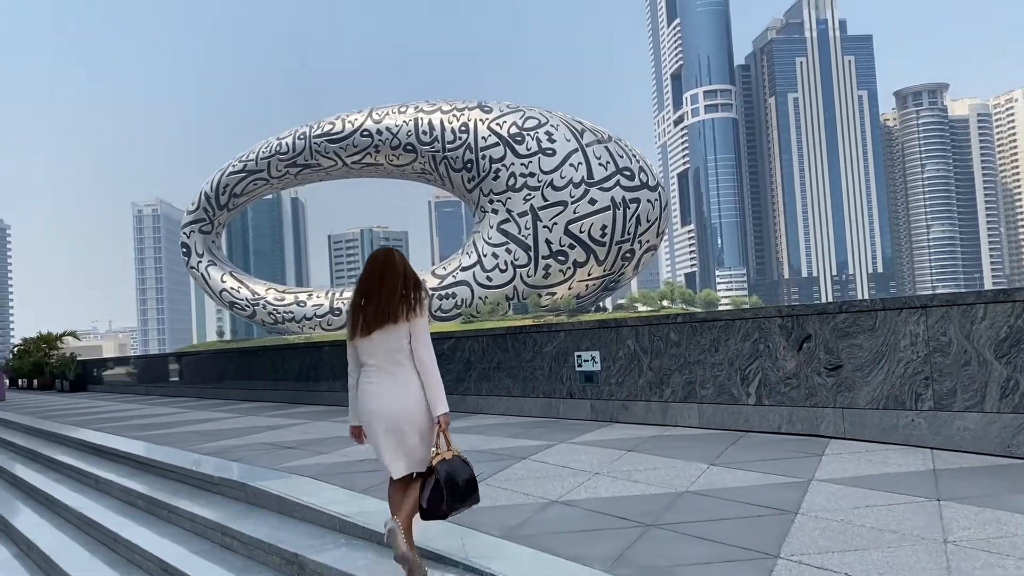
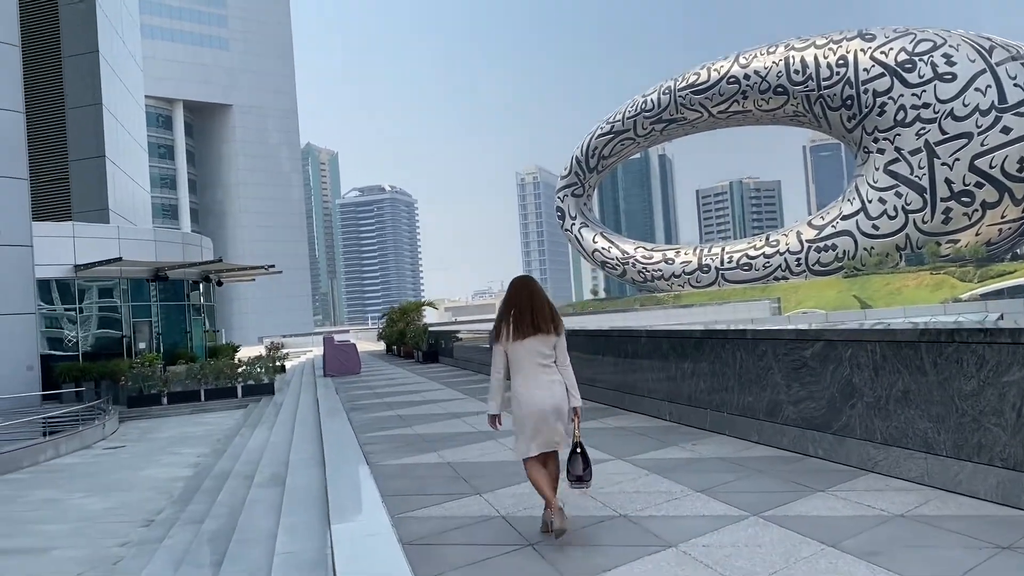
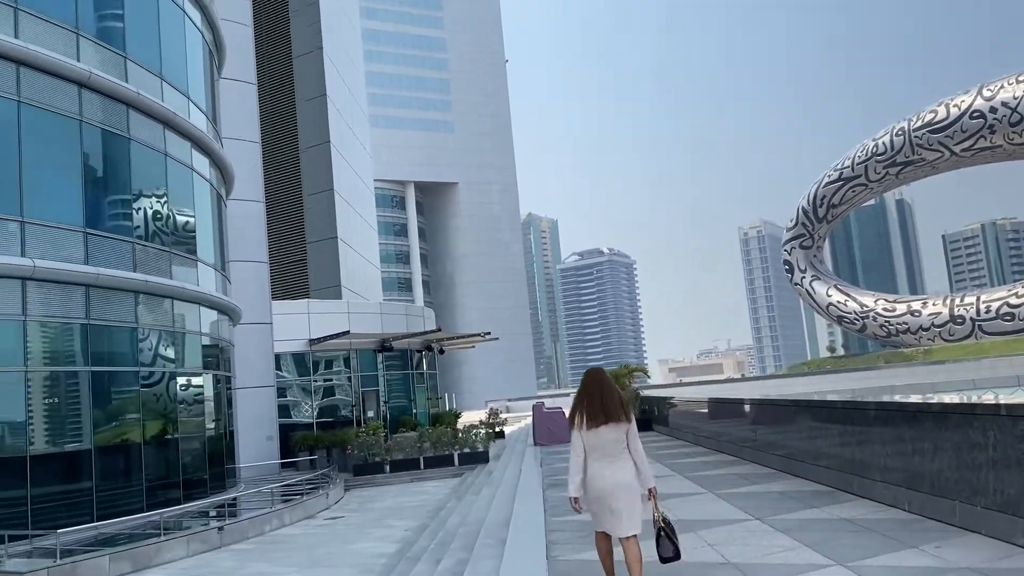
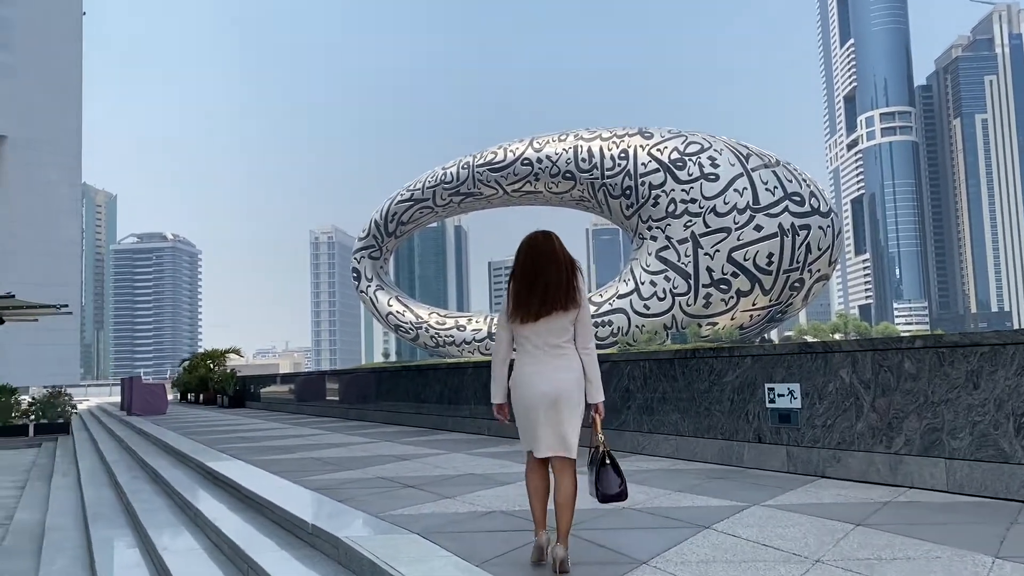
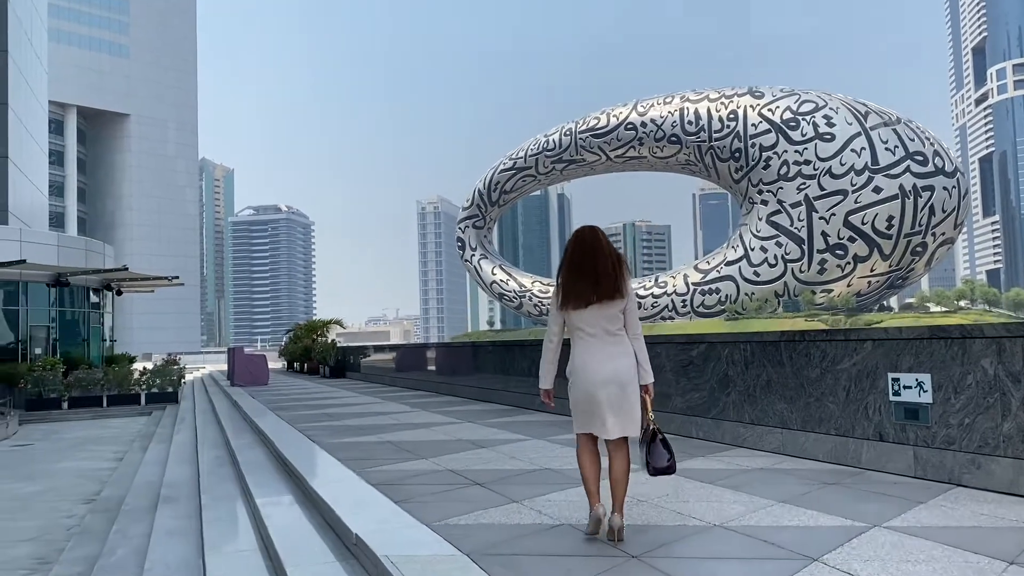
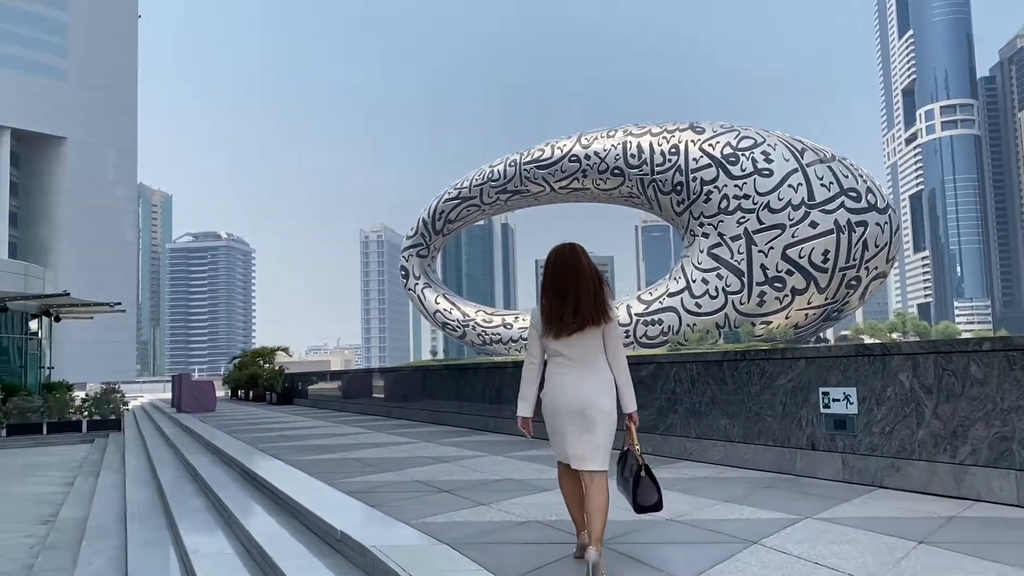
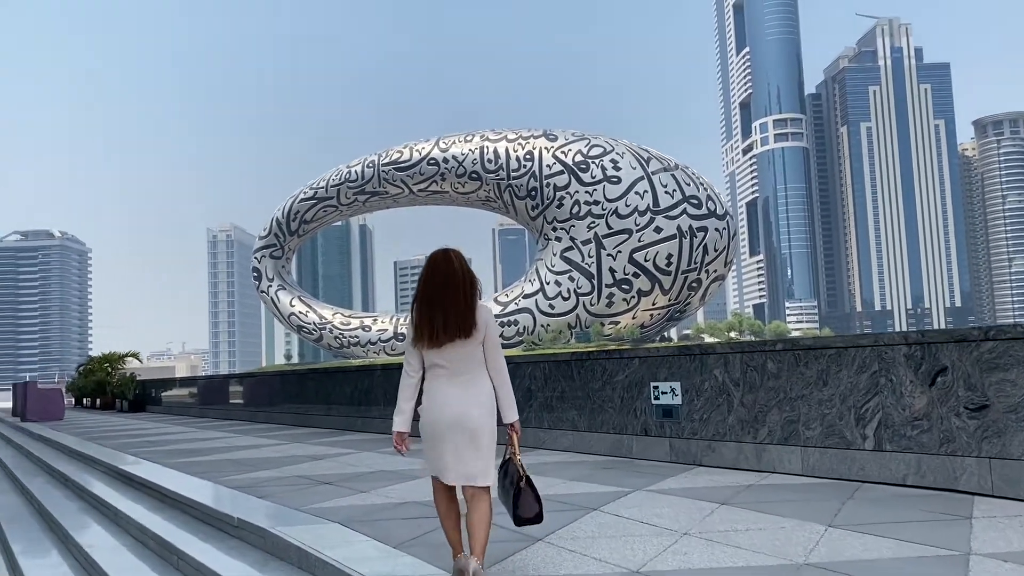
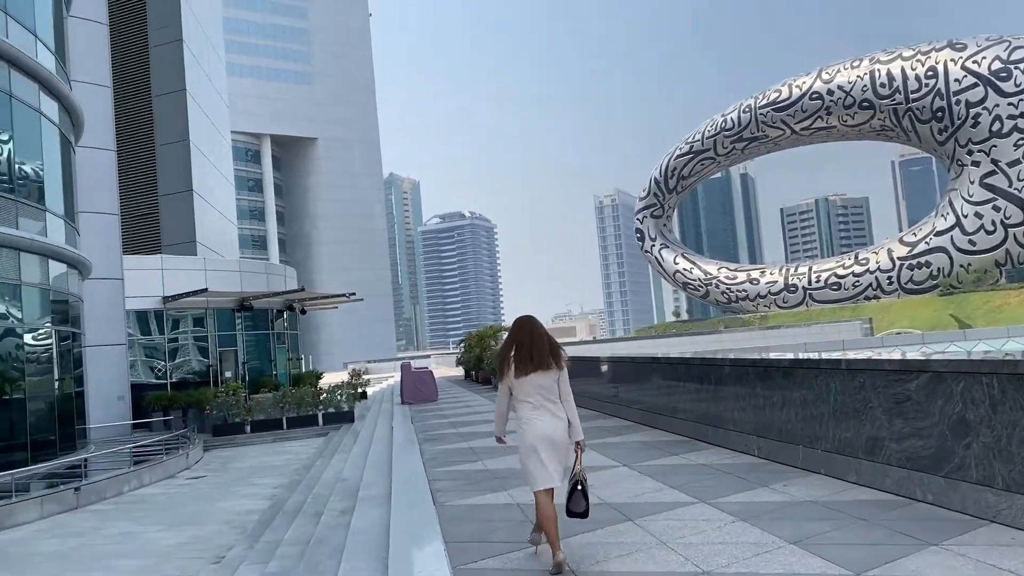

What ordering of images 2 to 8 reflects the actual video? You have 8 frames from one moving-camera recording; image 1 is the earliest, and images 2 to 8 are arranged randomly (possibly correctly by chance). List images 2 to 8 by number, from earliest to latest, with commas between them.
7, 4, 6, 5, 2, 8, 3
